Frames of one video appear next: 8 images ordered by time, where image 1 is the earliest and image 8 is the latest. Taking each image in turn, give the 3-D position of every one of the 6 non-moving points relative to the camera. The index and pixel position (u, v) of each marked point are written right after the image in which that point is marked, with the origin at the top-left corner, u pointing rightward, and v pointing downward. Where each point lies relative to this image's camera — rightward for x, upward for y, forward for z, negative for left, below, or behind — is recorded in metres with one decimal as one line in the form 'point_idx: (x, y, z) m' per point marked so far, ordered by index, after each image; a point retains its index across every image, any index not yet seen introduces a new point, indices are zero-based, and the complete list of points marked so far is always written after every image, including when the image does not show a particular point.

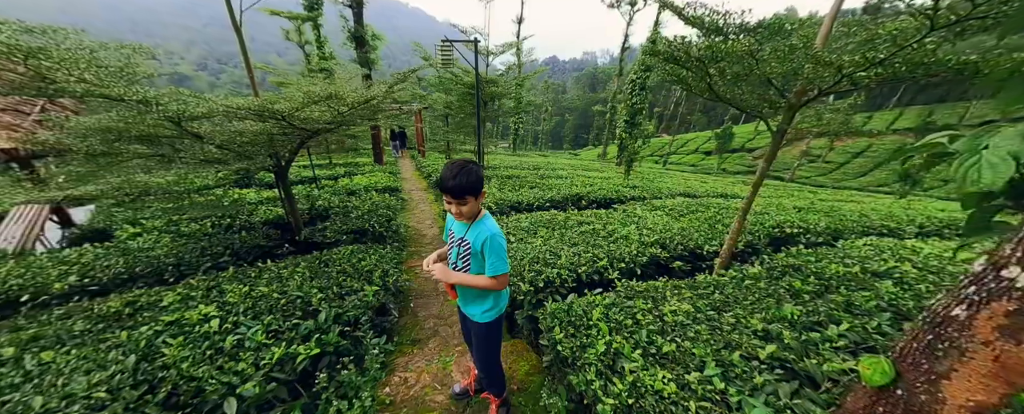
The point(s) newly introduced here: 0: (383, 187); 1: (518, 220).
0: (-4.4, +0.7, +9.1) m
1: (+0.1, -0.2, +6.9) m
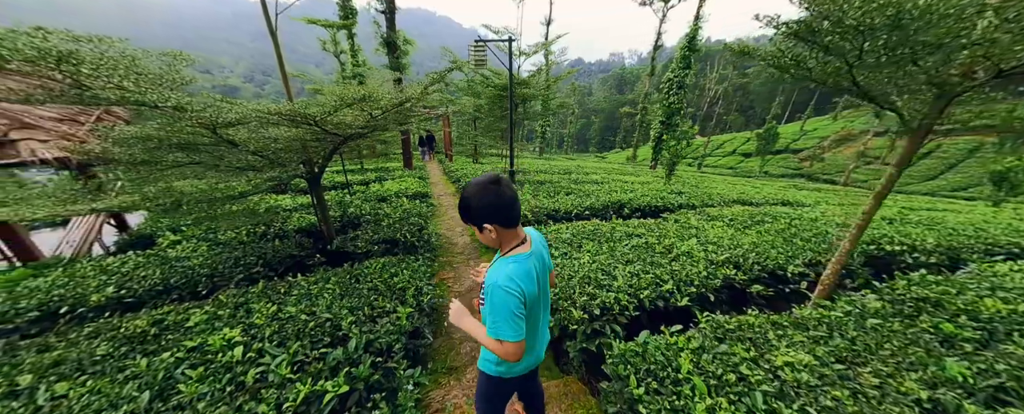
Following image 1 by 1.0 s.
0: (-3.2, +0.5, +8.8) m
1: (+1.1, -0.4, +6.3) m
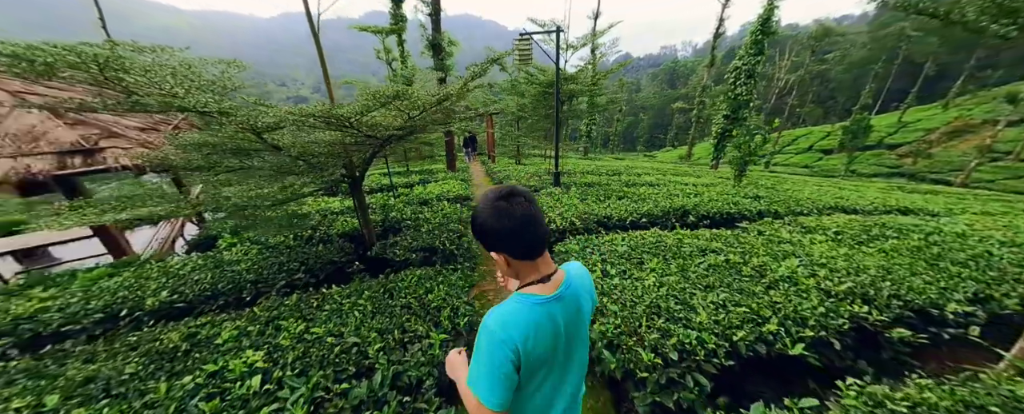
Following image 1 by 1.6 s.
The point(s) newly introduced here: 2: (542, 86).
0: (-1.8, +0.4, +8.6) m
1: (+2.1, -0.6, +5.4) m
2: (+1.4, +5.5, +12.2) m
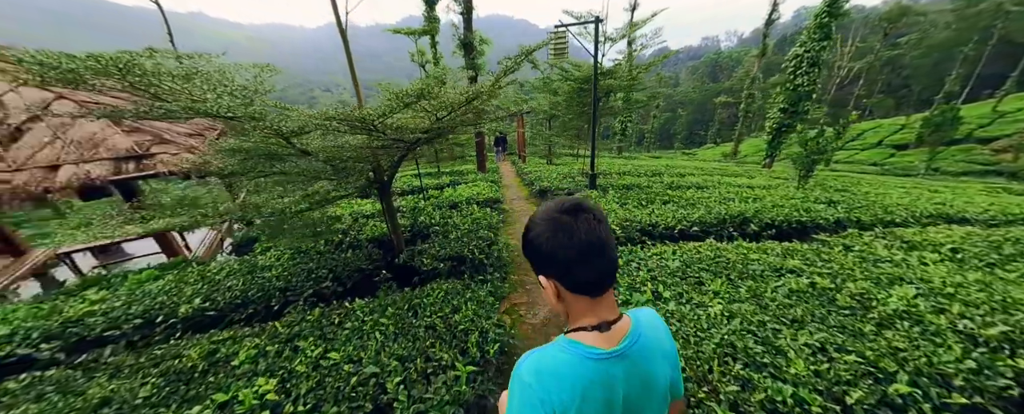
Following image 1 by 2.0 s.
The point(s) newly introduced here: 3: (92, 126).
0: (-0.8, +0.2, +8.3) m
1: (+2.7, -0.7, +4.7) m
2: (+2.8, +5.4, +11.5) m
3: (-8.3, +1.6, +5.2) m
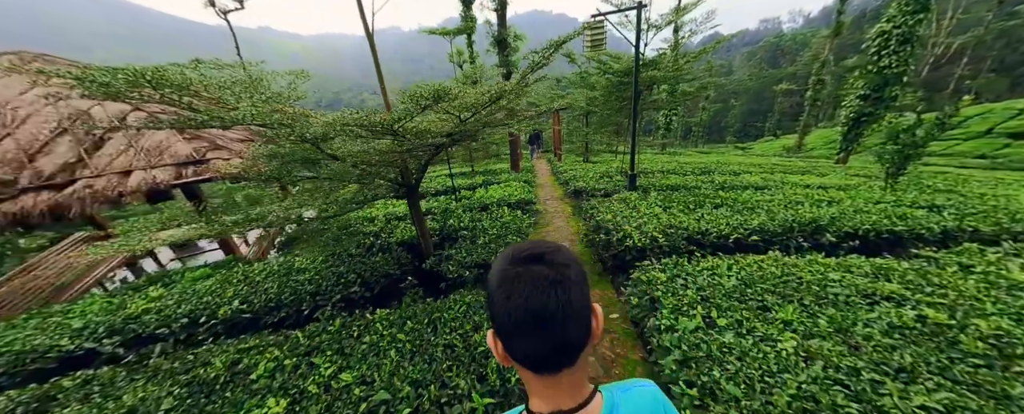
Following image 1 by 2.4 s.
0: (+0.1, +0.2, +8.0) m
1: (+3.1, -0.9, +4.1) m
2: (+4.1, +5.3, +10.7) m
3: (-7.7, +1.6, +5.8) m
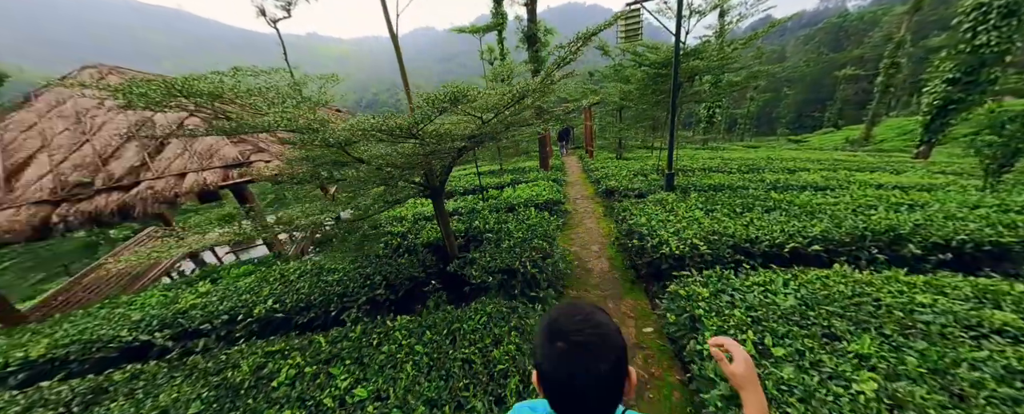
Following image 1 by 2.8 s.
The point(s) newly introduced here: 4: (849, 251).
0: (+0.8, +0.2, +7.8) m
1: (+3.4, -1.0, +3.6) m
2: (+5.1, +5.3, +10.1) m
3: (-7.1, +1.6, +6.3) m
4: (+5.1, -0.7, +4.1) m
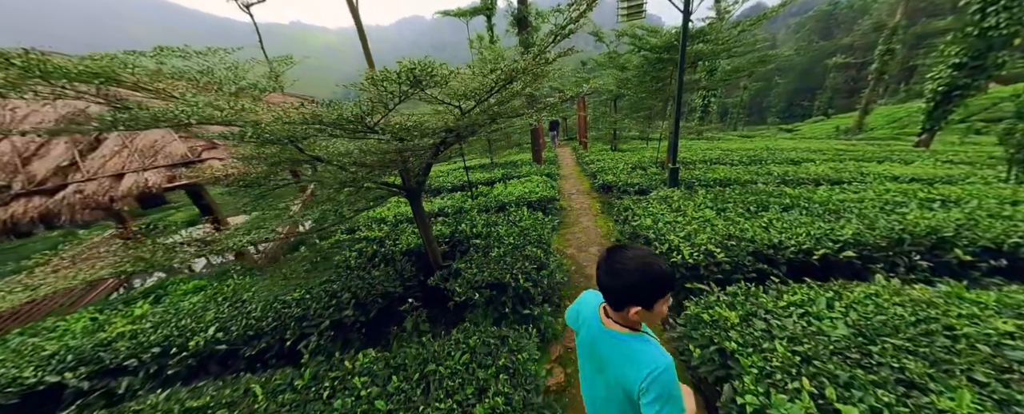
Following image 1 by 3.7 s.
0: (+0.6, +0.2, +7.1) m
1: (+3.3, -1.0, +3.1) m
2: (+4.7, +5.5, +9.4) m
3: (-7.3, +1.5, +5.5) m
4: (+5.0, -0.7, +3.6) m
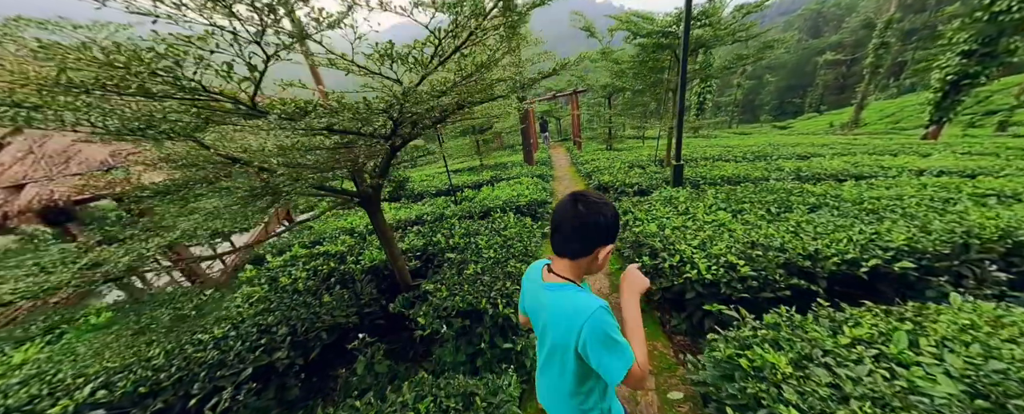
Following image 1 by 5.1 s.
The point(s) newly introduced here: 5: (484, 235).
0: (+0.2, +0.1, +6.4) m
1: (+3.1, -1.0, +2.4) m
2: (+4.3, +5.4, +8.8) m
3: (-7.7, +1.2, +4.7) m
4: (+4.7, -0.7, +2.9) m
5: (-0.5, -0.5, +4.7) m
